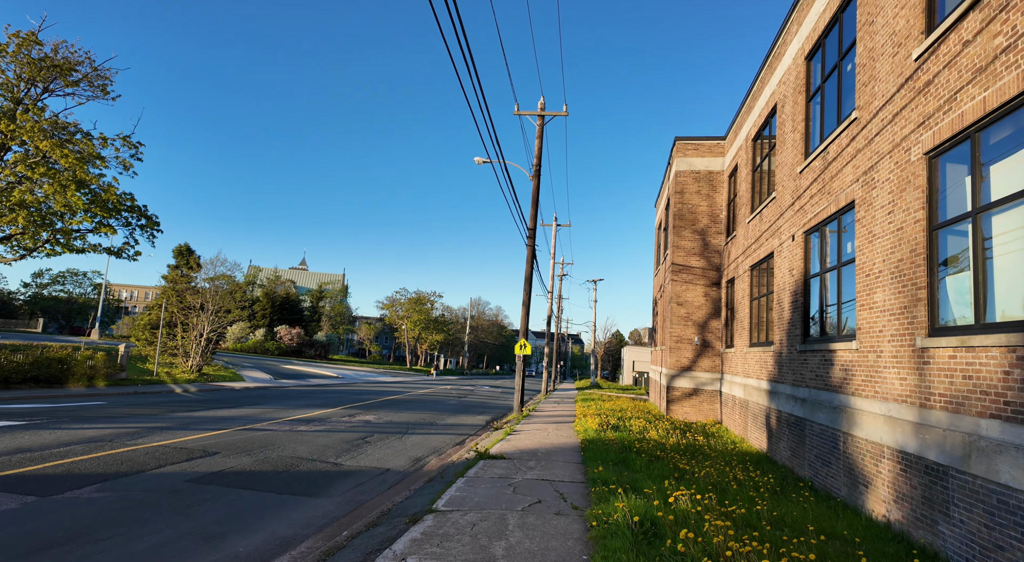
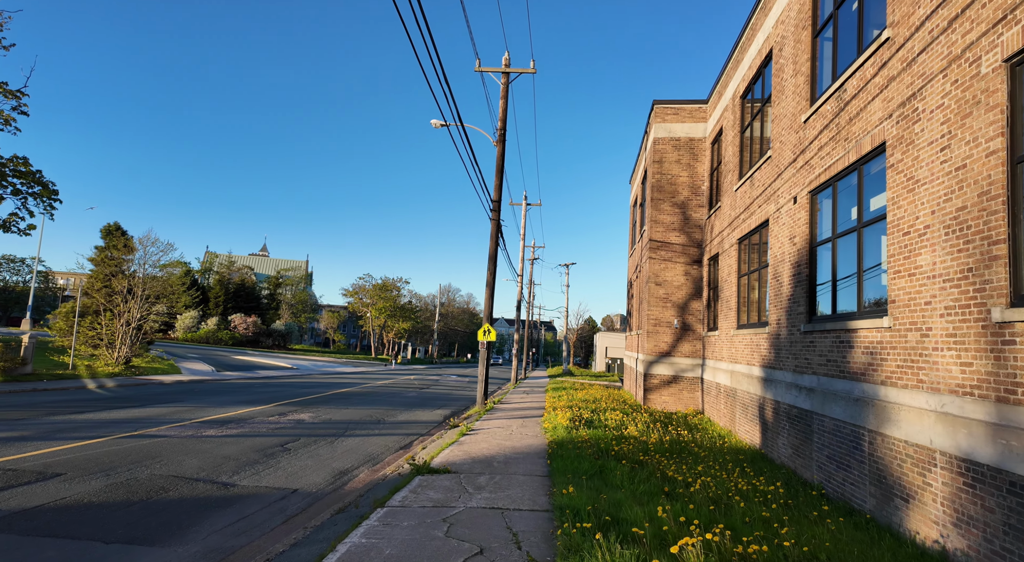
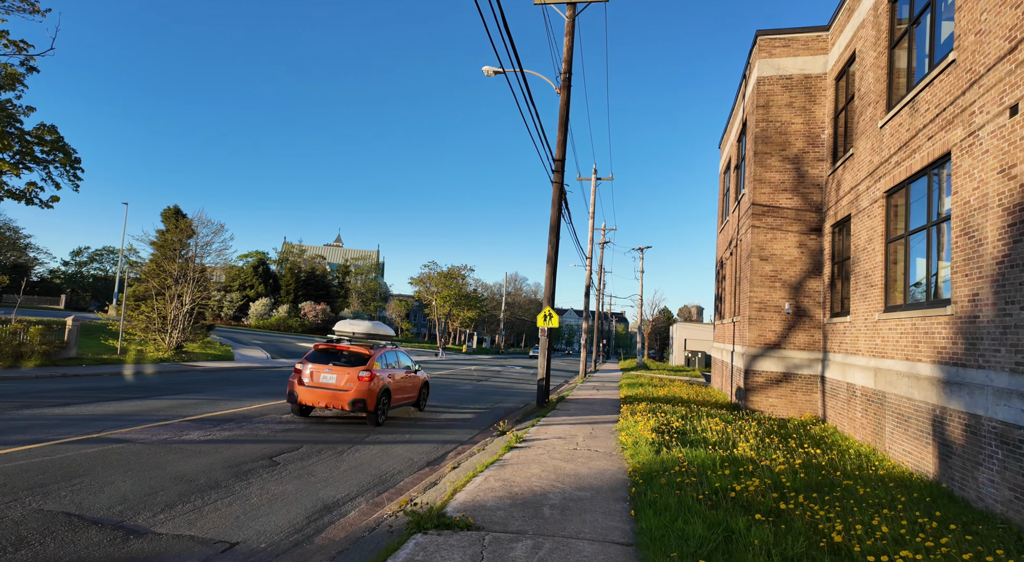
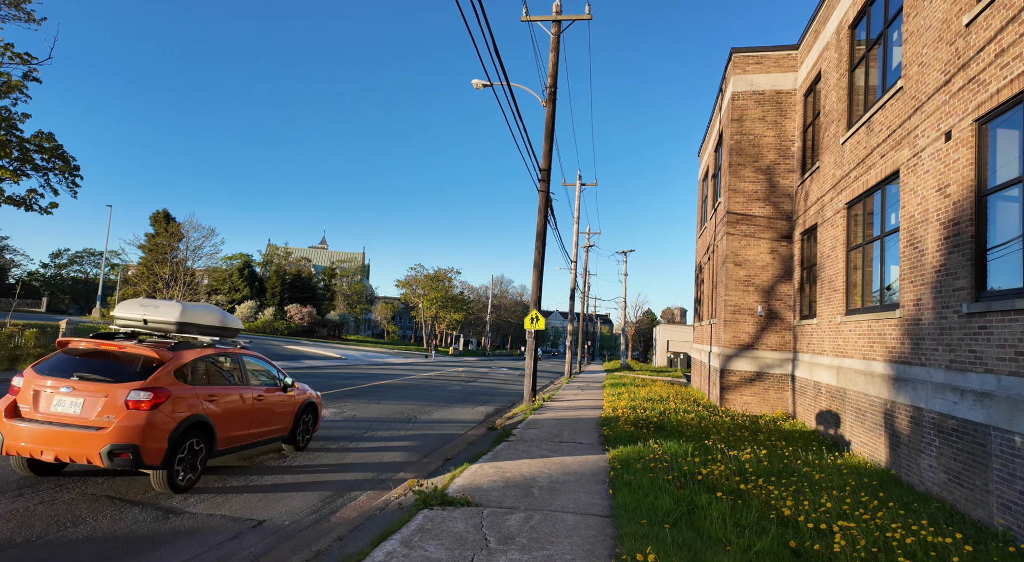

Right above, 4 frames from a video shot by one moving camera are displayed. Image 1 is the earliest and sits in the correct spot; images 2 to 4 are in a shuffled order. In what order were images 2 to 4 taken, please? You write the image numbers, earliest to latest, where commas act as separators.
2, 4, 3
